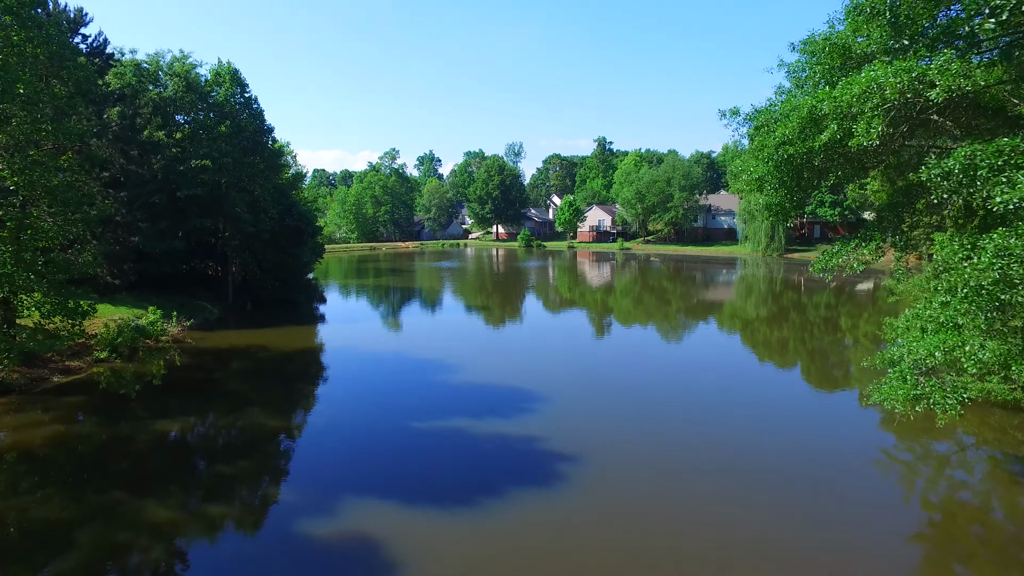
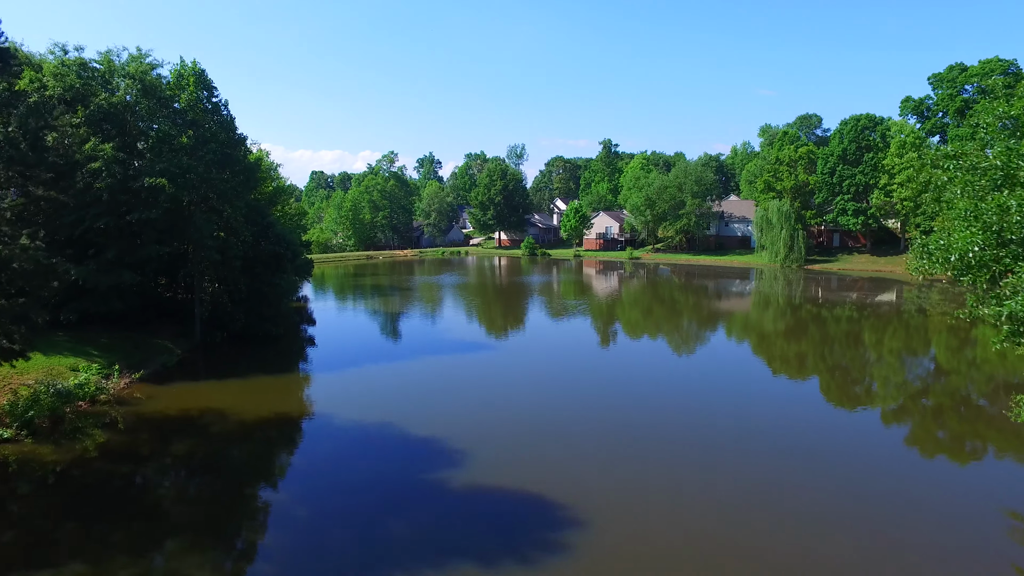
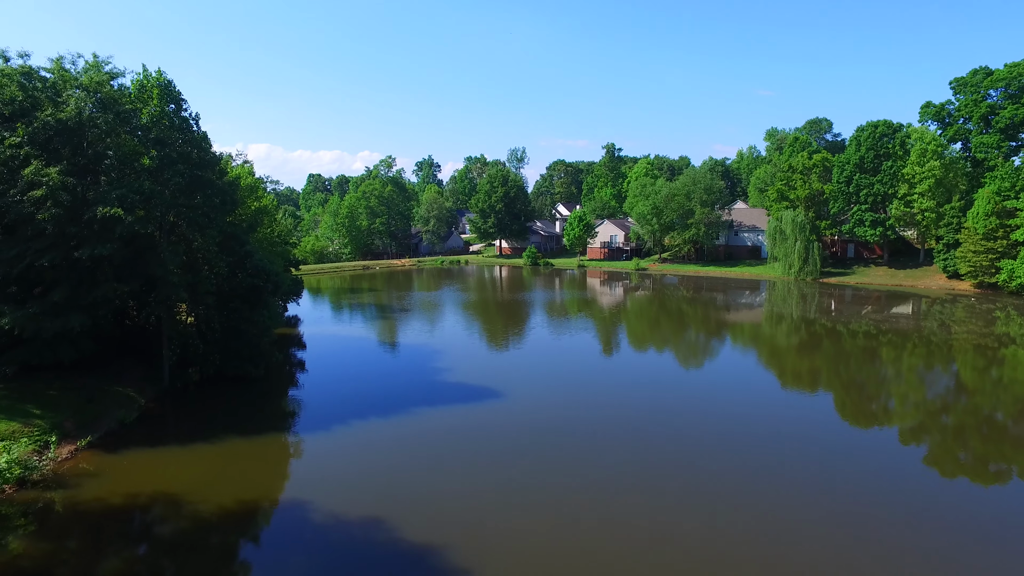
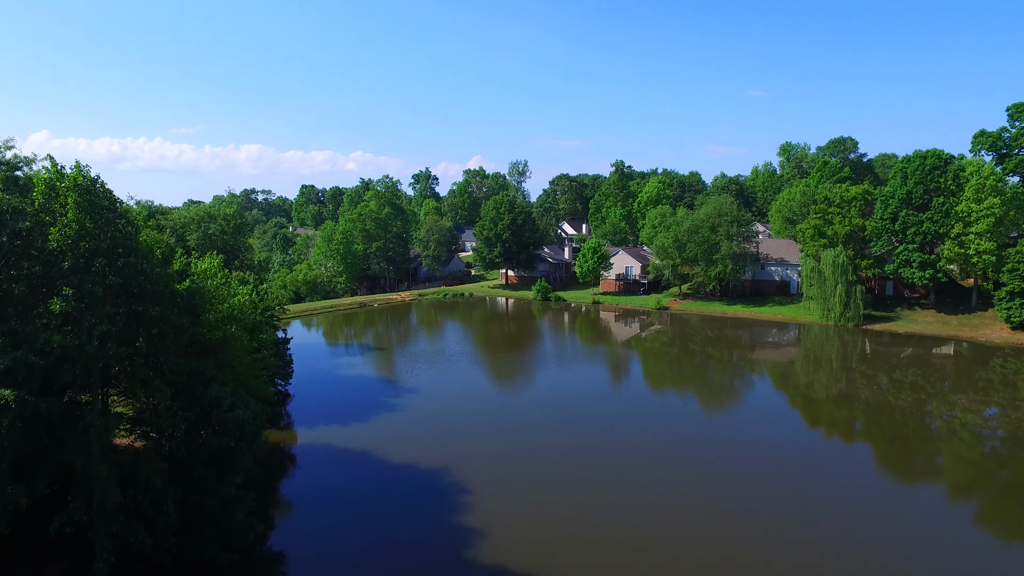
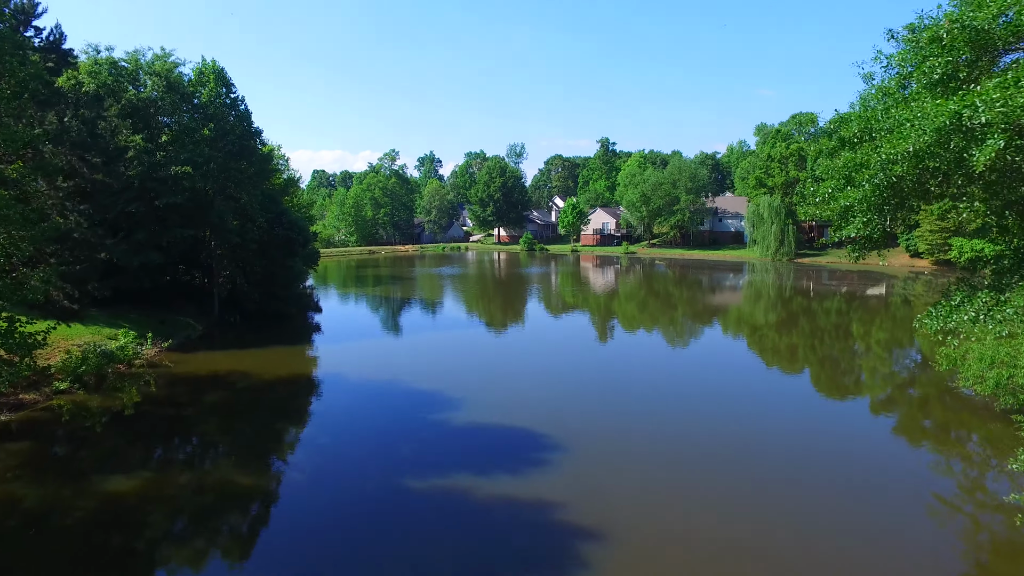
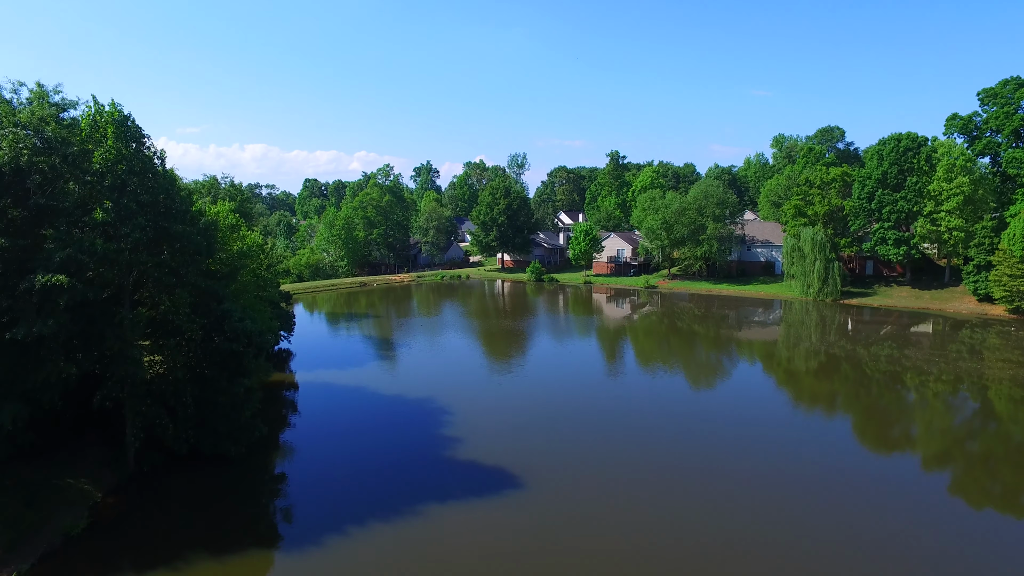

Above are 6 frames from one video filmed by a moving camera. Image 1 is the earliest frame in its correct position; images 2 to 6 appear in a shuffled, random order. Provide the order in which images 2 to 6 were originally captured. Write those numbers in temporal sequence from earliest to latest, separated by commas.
5, 2, 3, 6, 4
